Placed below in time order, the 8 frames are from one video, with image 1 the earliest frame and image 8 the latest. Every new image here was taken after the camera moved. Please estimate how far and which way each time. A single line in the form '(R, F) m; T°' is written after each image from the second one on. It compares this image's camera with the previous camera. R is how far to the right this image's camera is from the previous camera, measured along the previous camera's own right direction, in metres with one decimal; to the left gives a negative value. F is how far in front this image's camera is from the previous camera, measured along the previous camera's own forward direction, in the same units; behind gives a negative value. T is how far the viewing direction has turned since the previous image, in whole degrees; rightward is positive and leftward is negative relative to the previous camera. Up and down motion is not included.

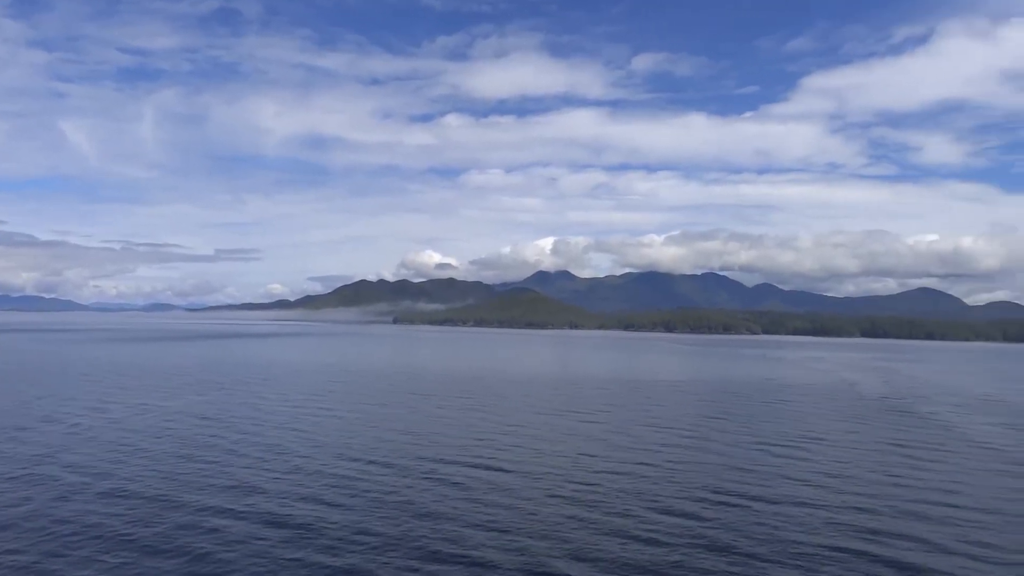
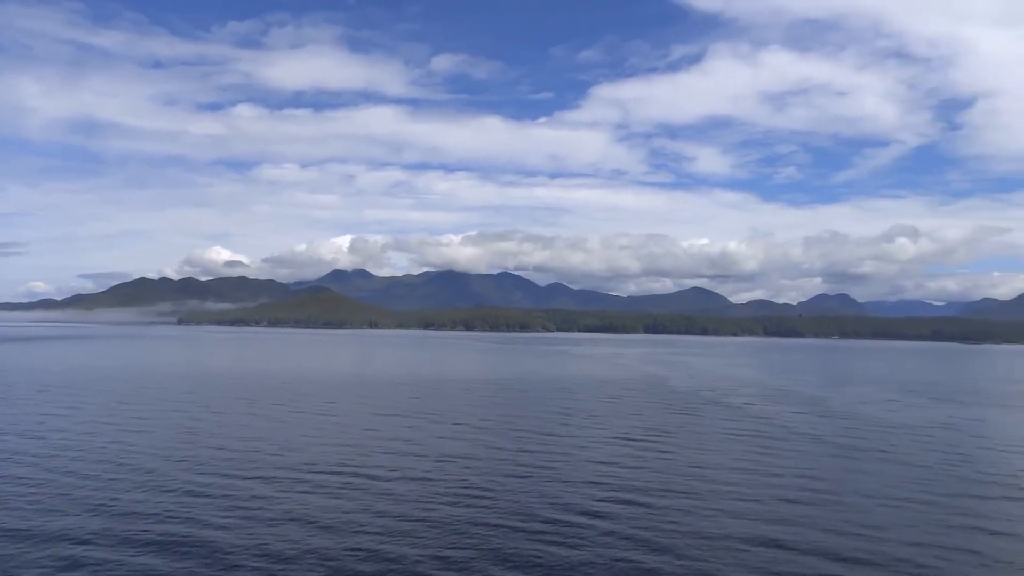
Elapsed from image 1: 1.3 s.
(-1.1, +0.6) m; +14°
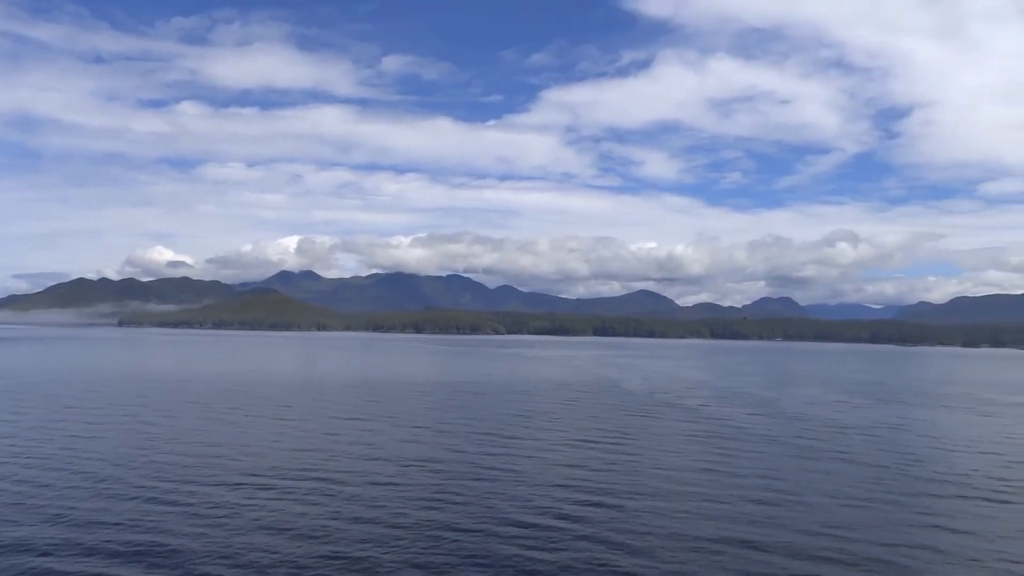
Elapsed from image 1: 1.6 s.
(+1.2, -1.0) m; -13°
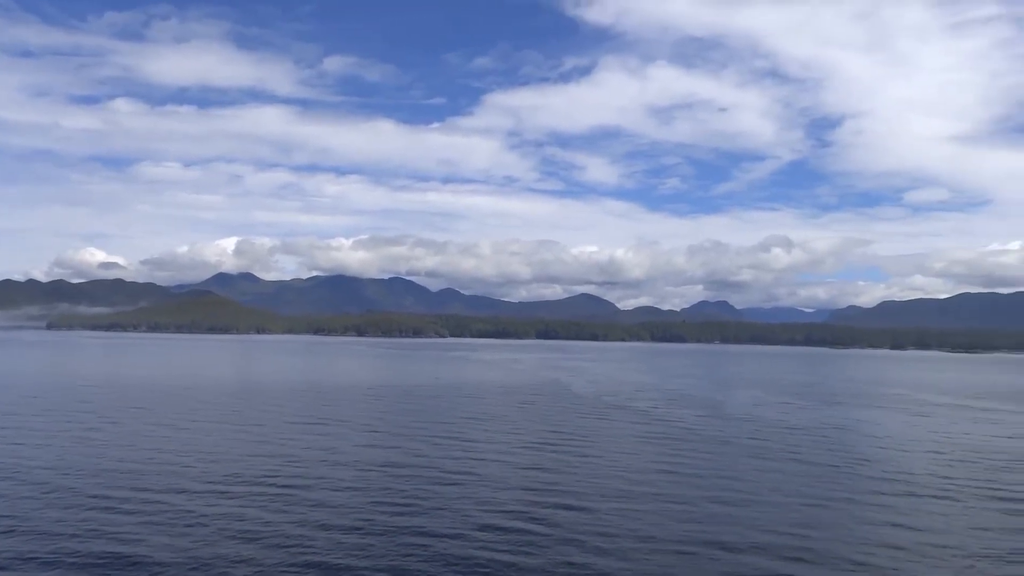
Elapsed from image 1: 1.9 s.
(-1.4, +1.0) m; -15°
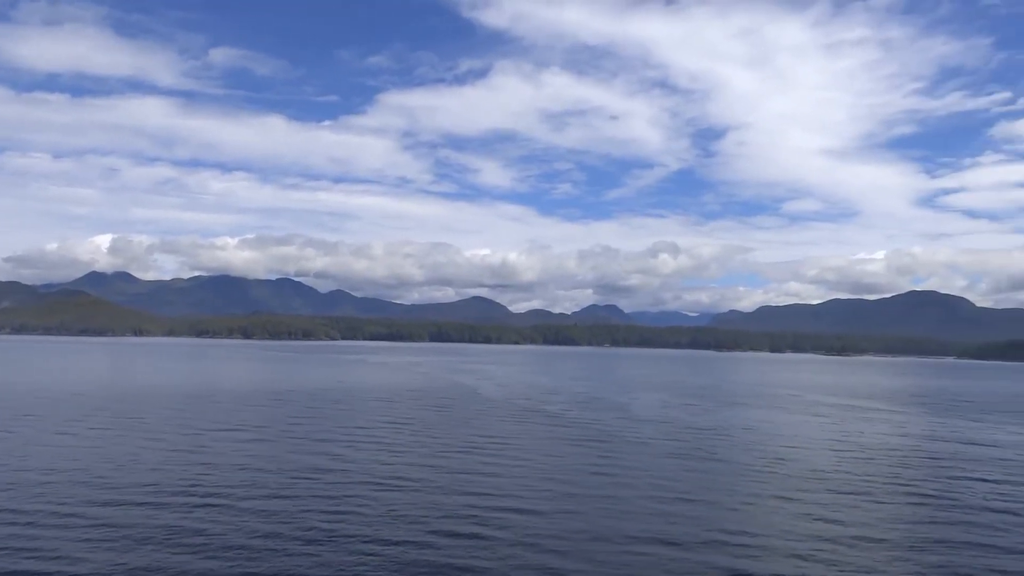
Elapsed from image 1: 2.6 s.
(+2.1, +0.1) m; +7°
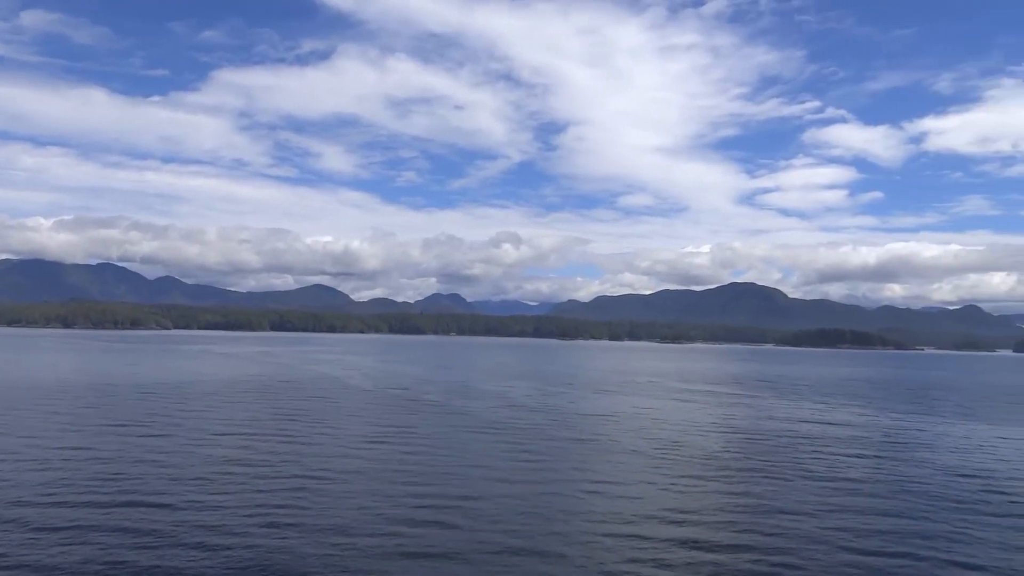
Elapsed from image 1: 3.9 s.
(-1.5, -1.5) m; +11°
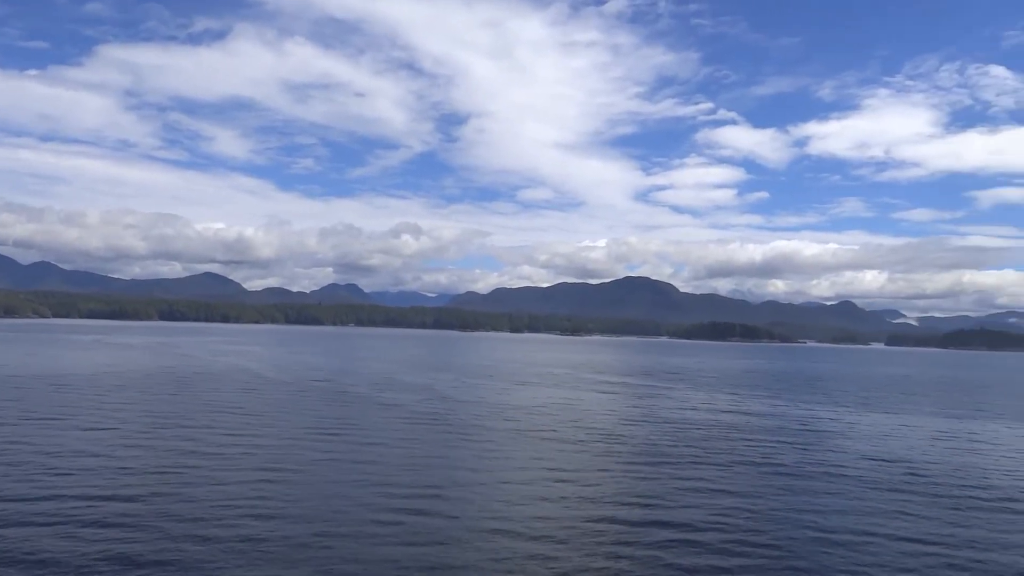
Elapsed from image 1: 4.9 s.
(-1.6, -0.4) m; +7°
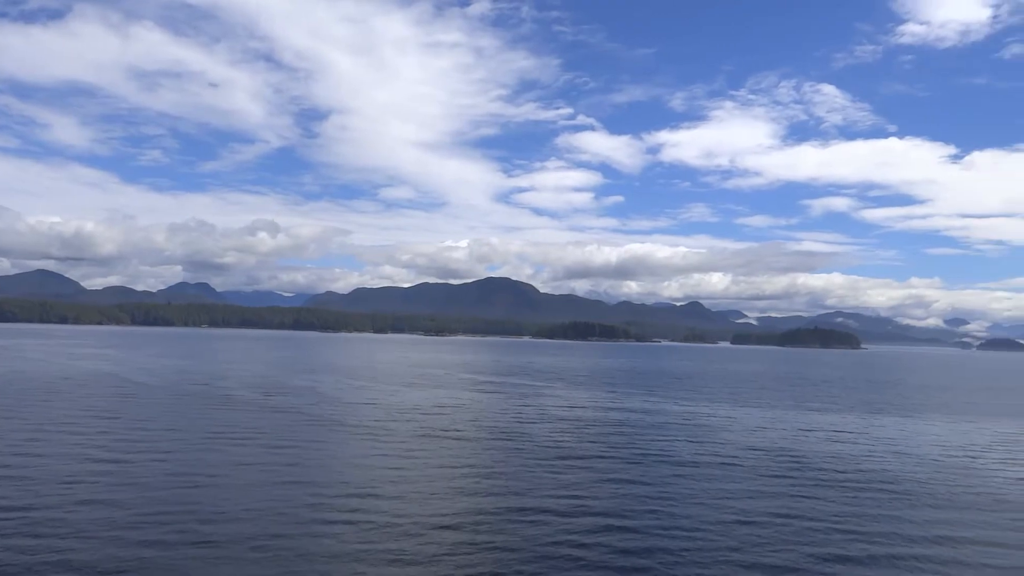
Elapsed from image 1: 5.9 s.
(-1.5, -0.5) m; +10°
